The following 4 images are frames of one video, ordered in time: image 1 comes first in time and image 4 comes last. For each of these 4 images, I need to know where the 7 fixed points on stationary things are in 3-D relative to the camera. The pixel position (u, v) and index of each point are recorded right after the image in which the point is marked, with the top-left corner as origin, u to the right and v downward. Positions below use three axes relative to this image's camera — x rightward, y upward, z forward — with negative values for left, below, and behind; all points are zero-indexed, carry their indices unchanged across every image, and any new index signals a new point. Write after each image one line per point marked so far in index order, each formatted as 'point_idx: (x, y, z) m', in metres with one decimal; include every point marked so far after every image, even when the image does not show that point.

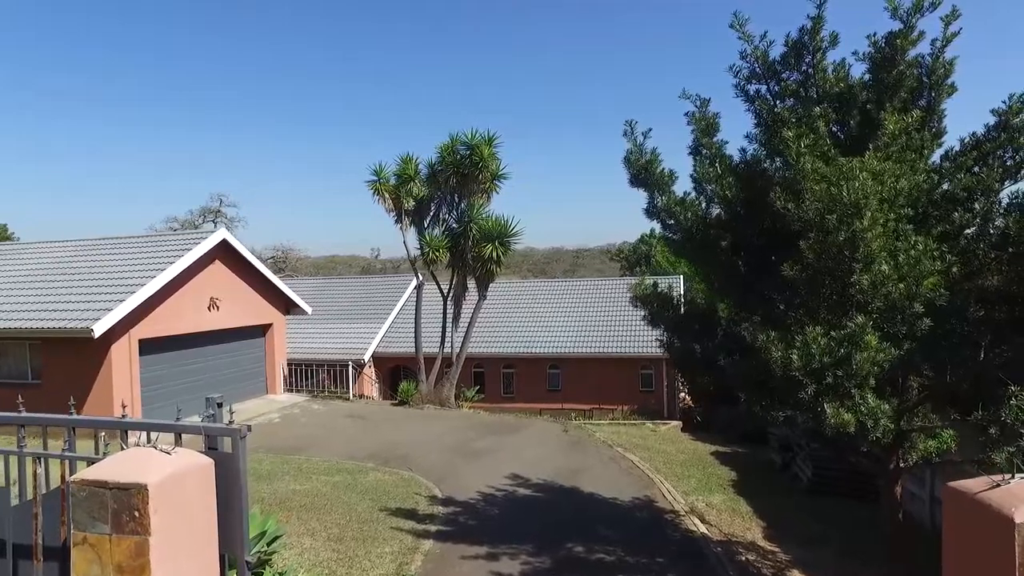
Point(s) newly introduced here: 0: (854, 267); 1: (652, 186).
0: (+2.0, +0.1, +4.3) m
1: (+1.2, +0.9, +6.2) m
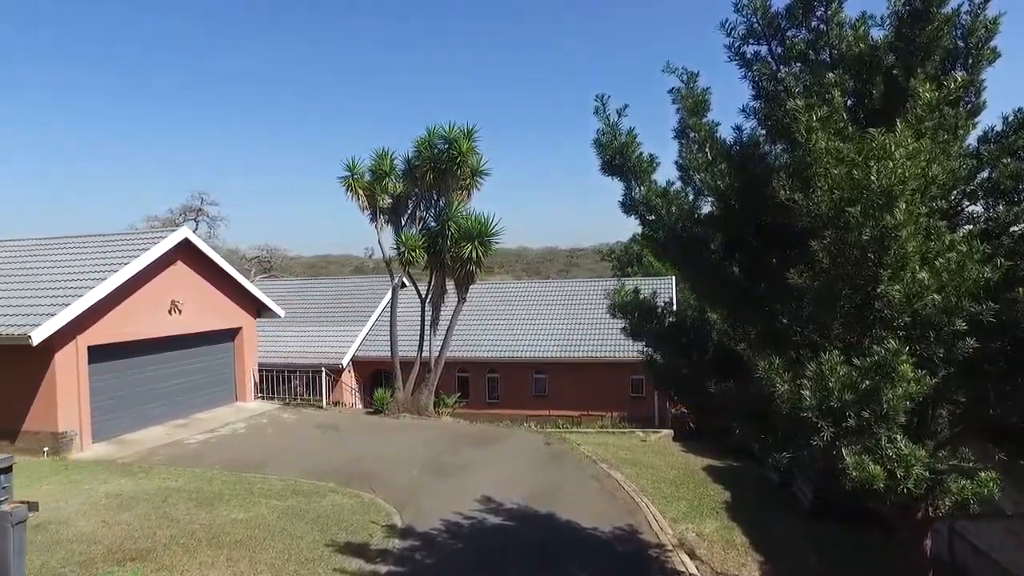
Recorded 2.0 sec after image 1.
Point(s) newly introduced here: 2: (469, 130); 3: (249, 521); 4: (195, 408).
0: (+1.7, +0.1, +3.4) m
1: (+0.8, +0.8, +5.2) m
2: (-1.0, +3.7, +17.1) m
3: (-3.1, -2.7, +8.4) m
4: (-7.6, -2.9, +17.5) m
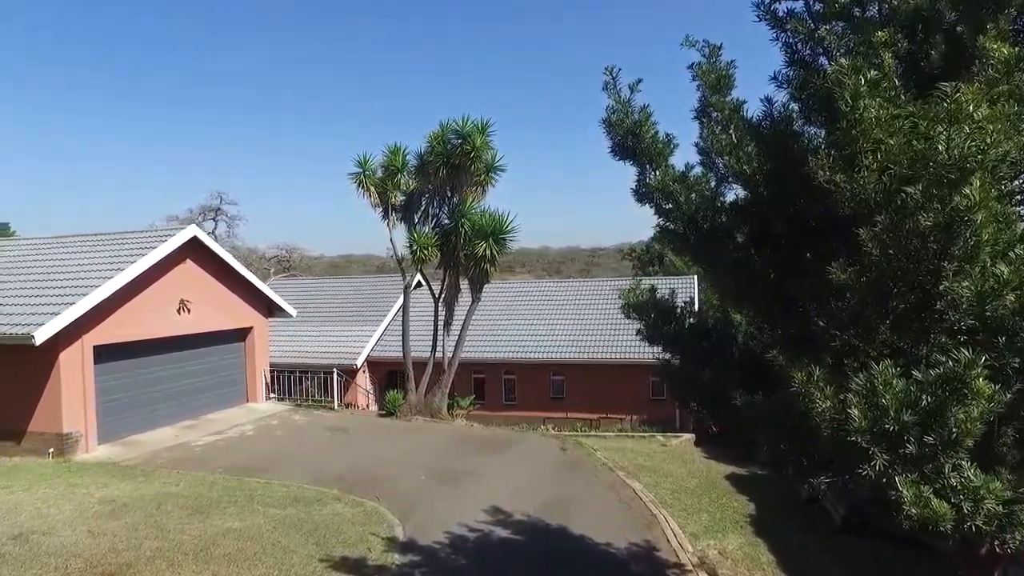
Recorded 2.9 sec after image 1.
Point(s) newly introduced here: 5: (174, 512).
0: (+1.7, +0.1, +2.8) m
1: (+0.8, +0.9, +4.7) m
2: (-0.6, +3.7, +16.6) m
3: (-3.0, -2.7, +8.0) m
4: (-7.3, -2.8, +17.2) m
5: (-4.1, -2.7, +8.8) m
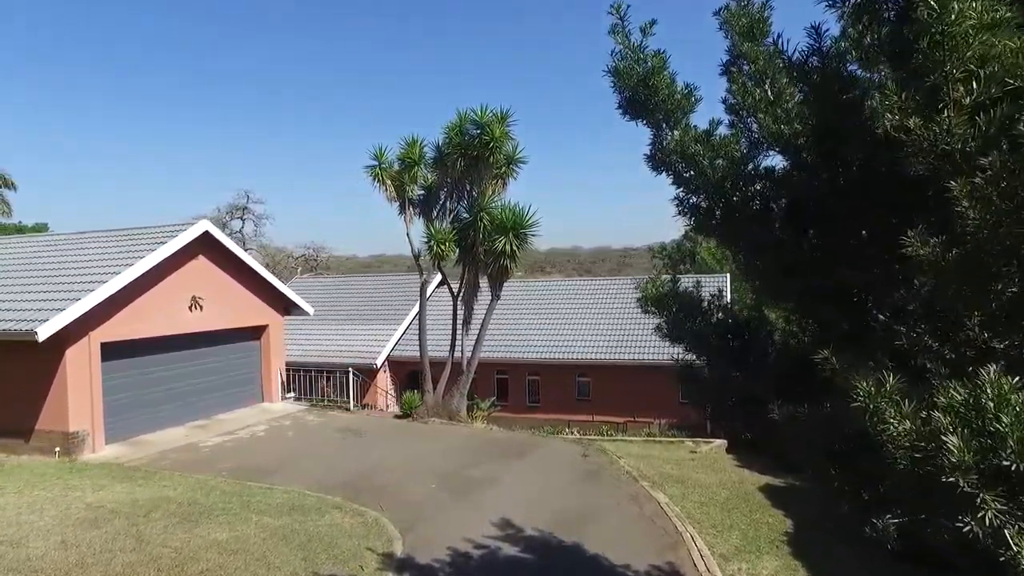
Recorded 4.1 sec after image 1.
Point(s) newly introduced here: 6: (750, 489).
0: (+1.5, +0.1, +2.0) m
1: (+0.8, +0.9, +3.9) m
2: (-0.2, +3.8, +15.9) m
3: (-2.9, -2.6, +7.4) m
4: (-6.8, -2.8, +16.7) m
5: (-4.0, -2.6, +8.2) m
6: (+3.6, -3.1, +11.0) m
